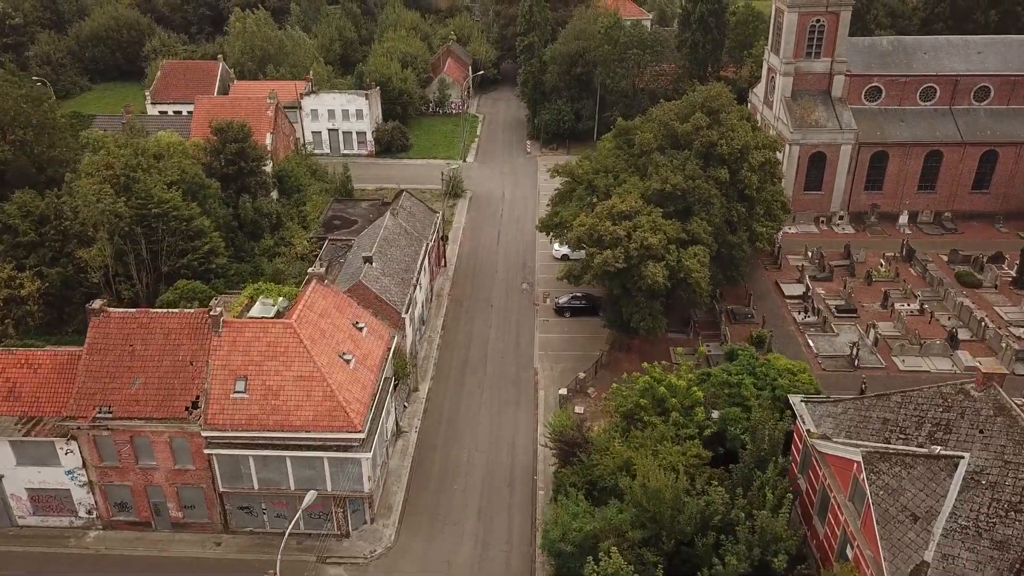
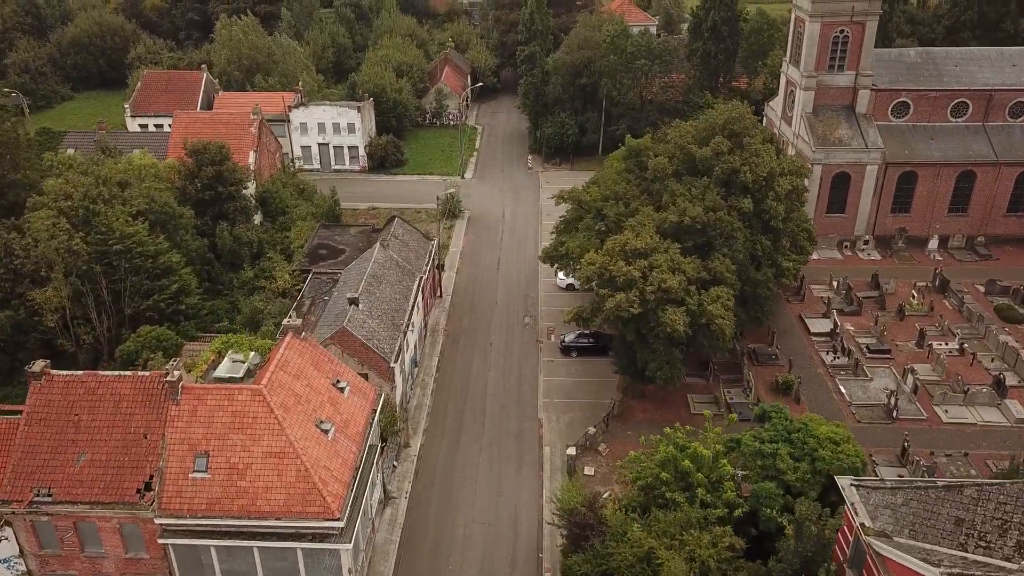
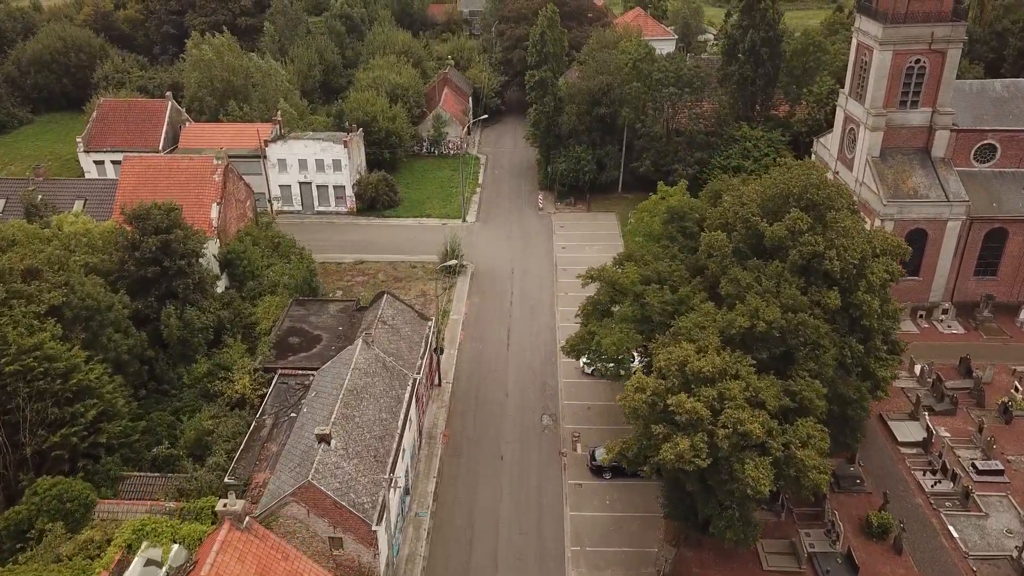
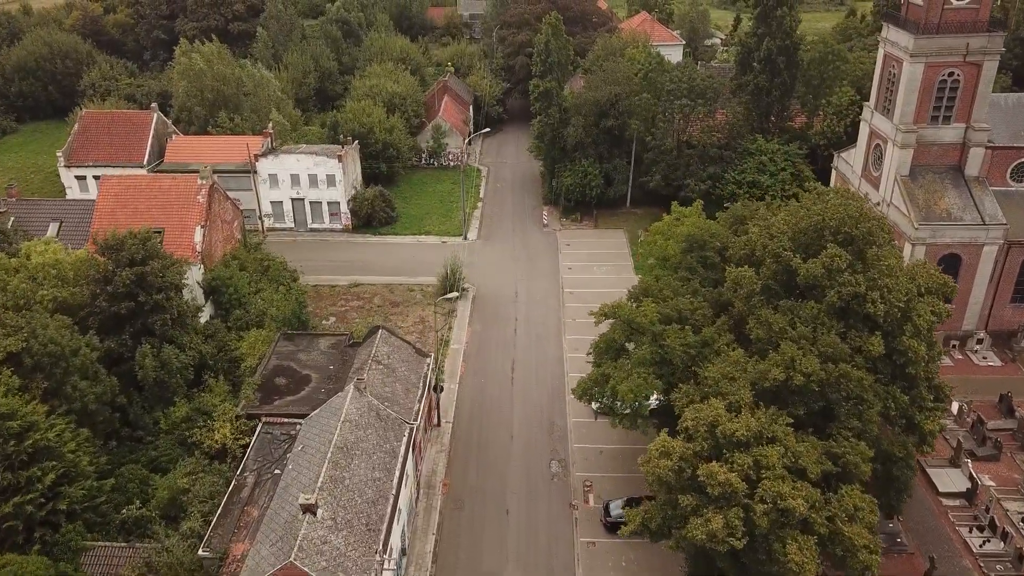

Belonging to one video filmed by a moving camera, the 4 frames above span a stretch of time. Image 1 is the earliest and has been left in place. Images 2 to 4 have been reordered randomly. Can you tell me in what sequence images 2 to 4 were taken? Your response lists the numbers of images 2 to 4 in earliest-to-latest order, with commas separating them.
2, 3, 4
